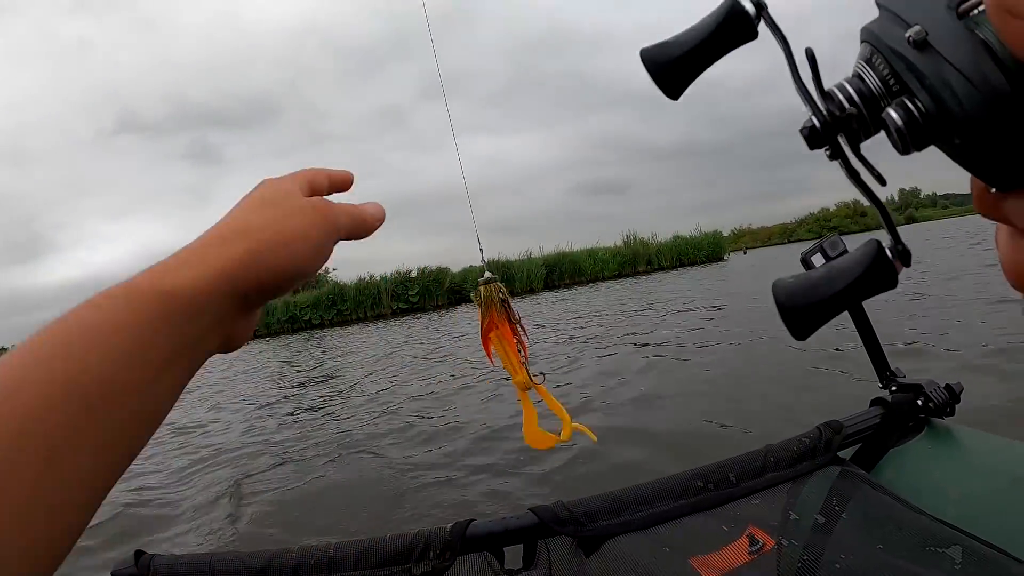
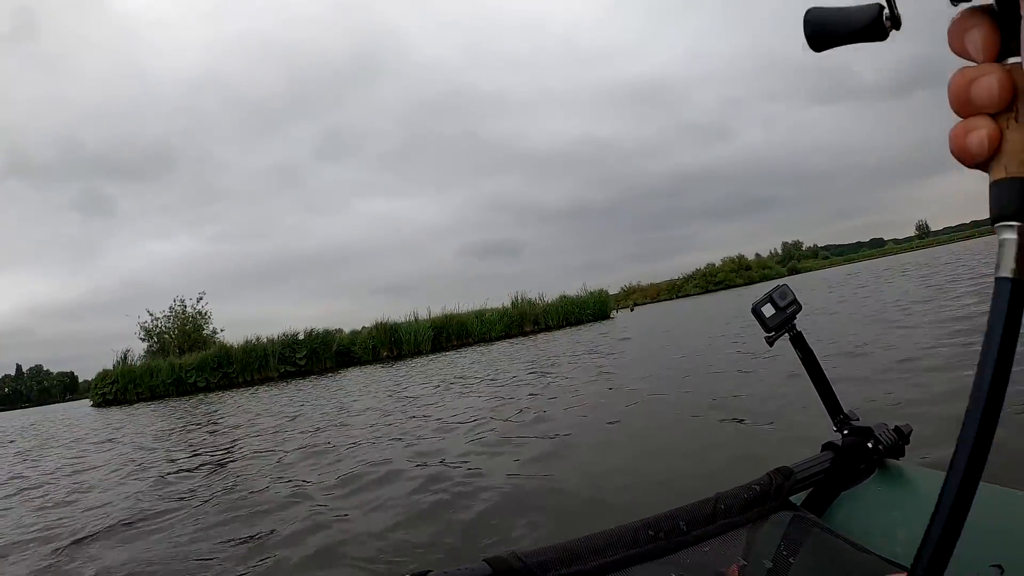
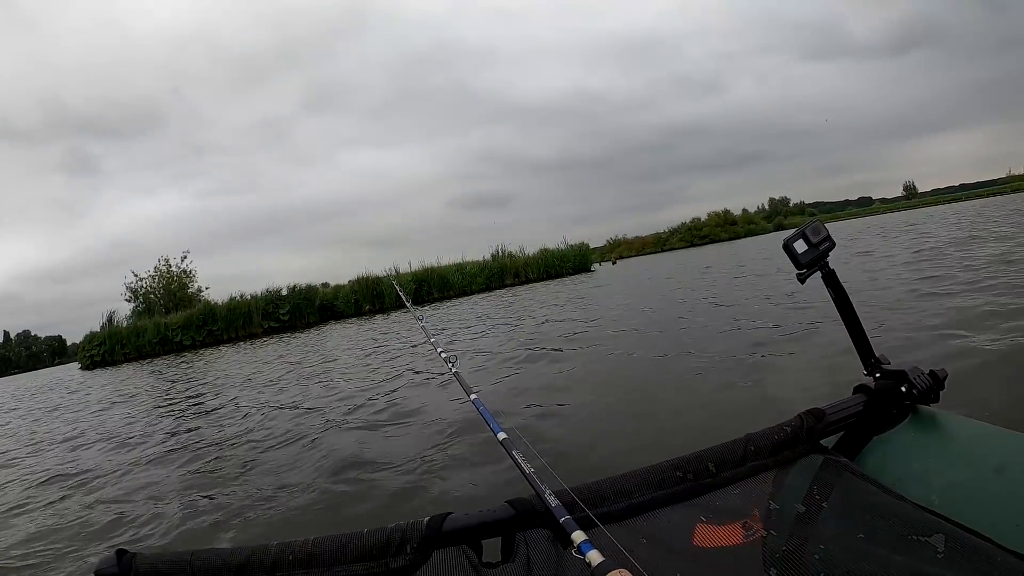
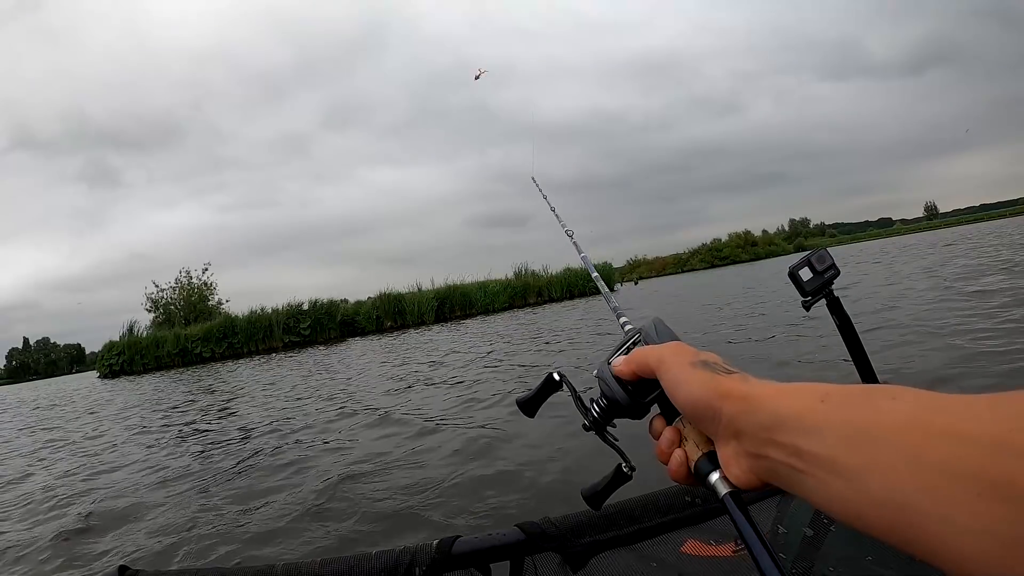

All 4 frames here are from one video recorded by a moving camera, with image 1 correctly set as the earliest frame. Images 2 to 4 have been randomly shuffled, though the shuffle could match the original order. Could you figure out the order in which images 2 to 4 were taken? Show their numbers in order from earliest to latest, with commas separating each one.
2, 4, 3
